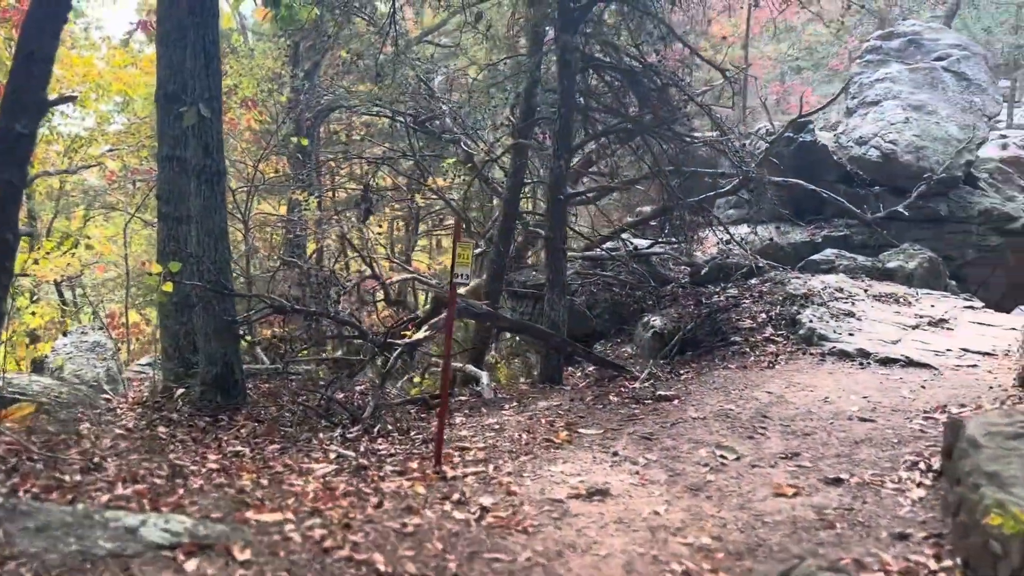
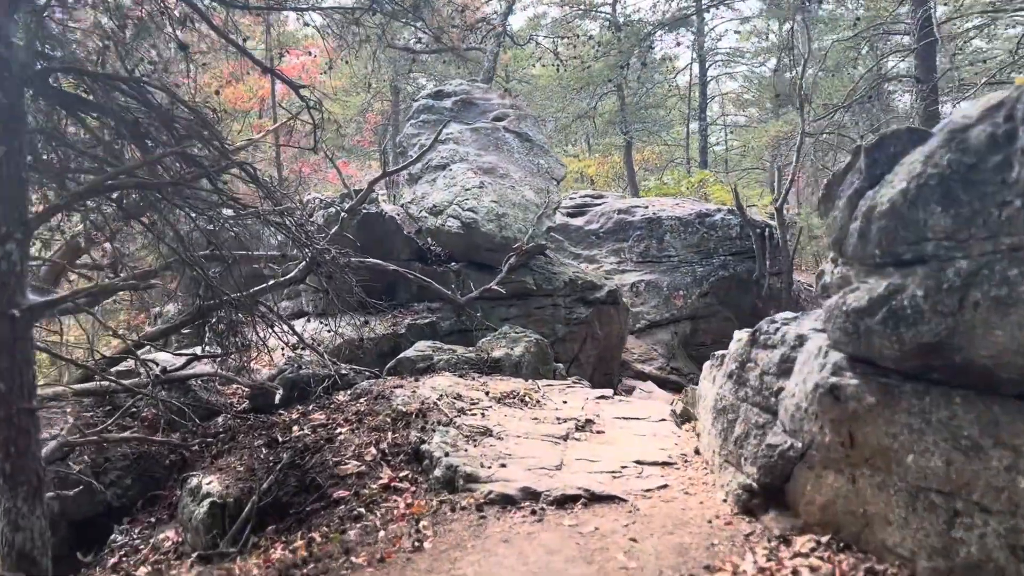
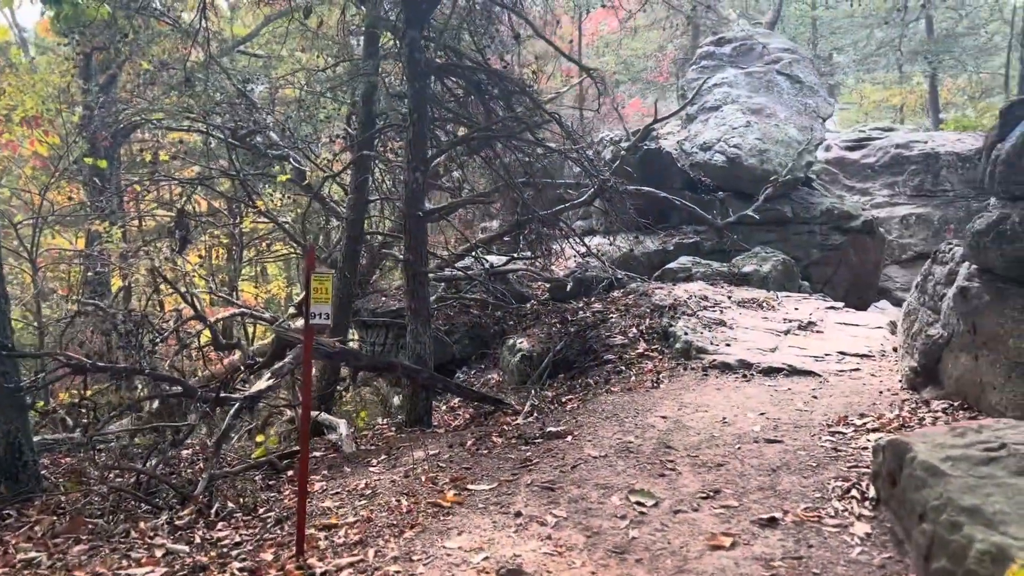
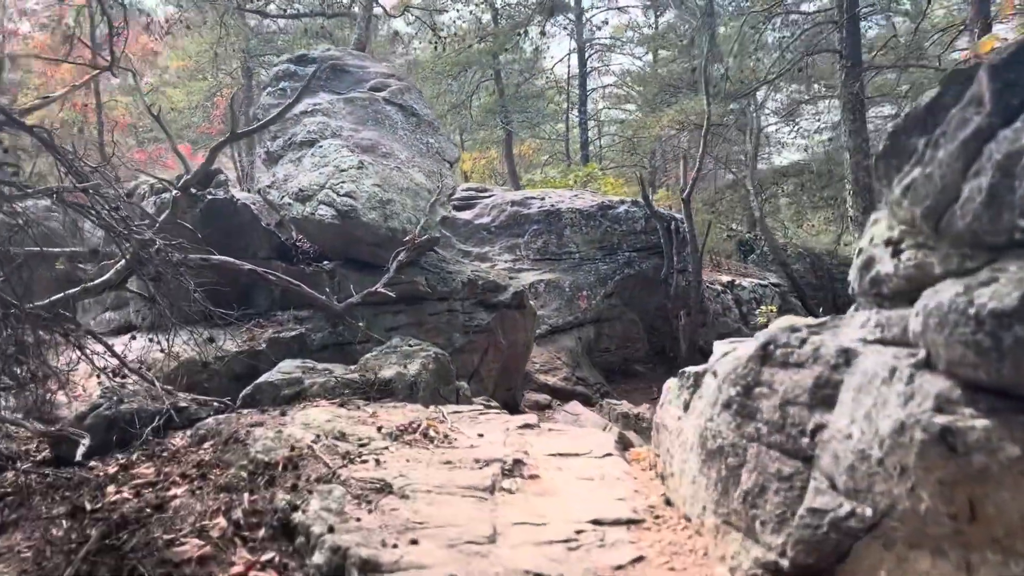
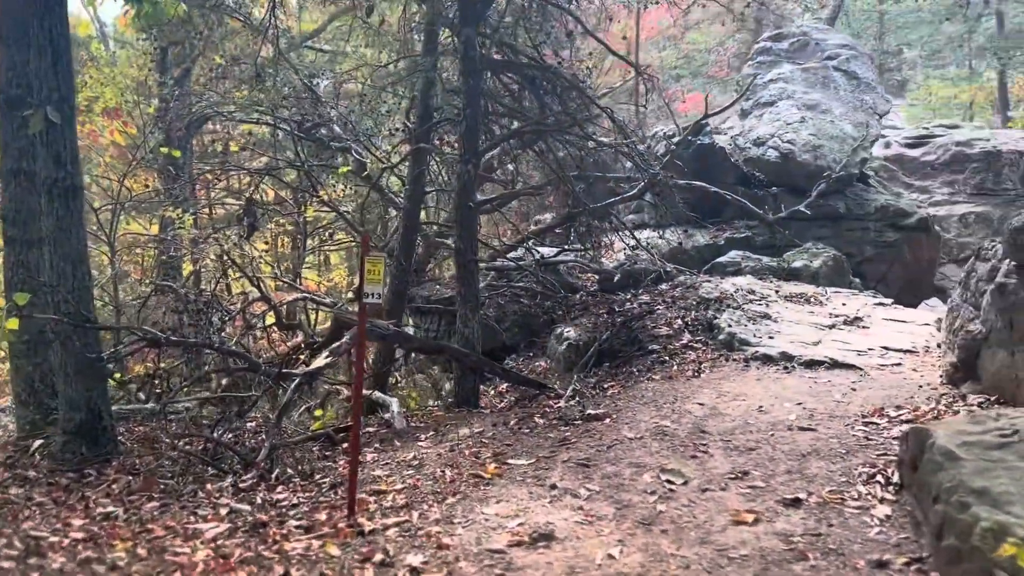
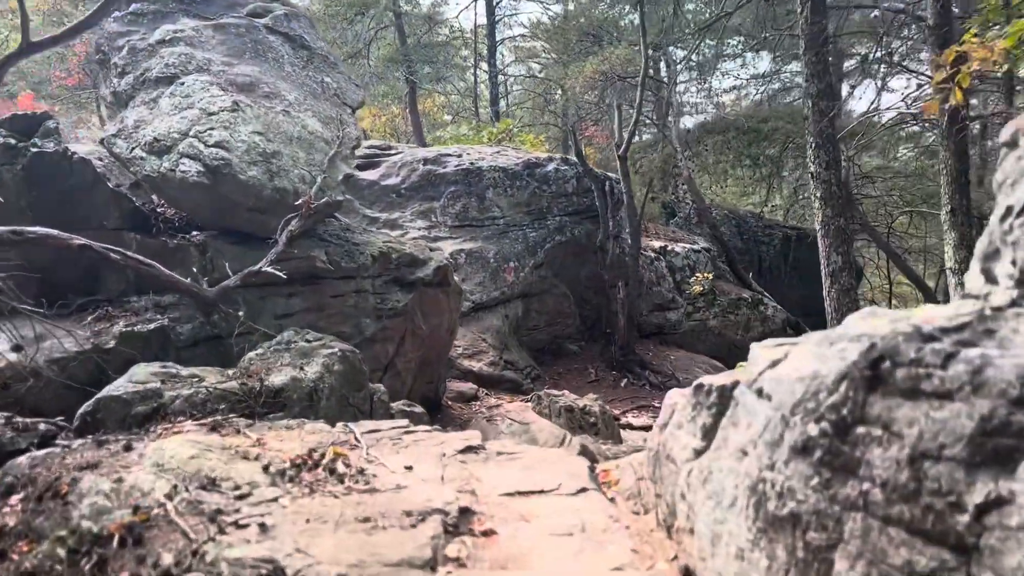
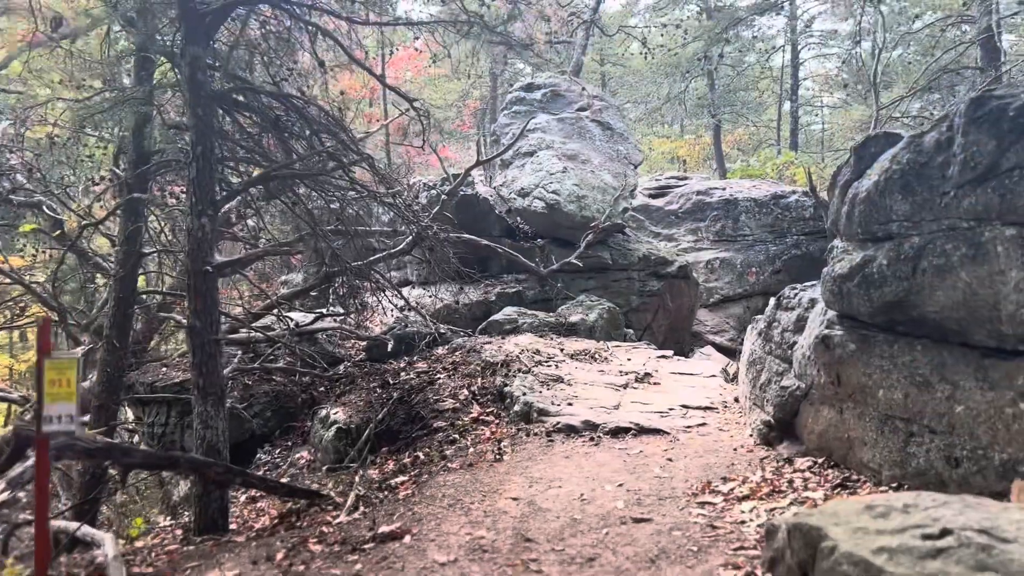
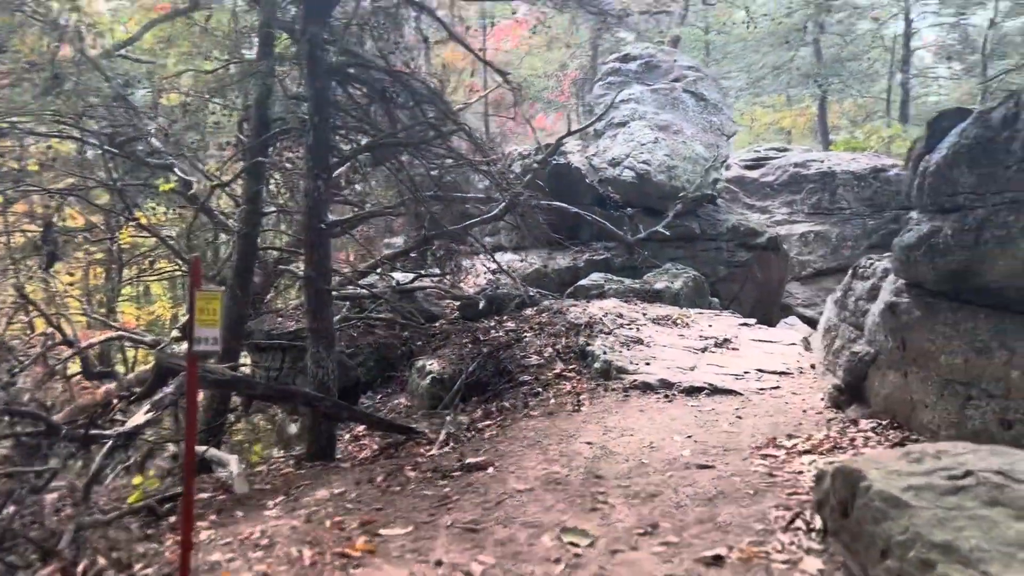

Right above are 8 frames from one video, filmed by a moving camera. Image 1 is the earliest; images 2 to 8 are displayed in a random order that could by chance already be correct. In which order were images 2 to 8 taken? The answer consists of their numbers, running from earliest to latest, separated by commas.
5, 3, 8, 7, 2, 4, 6
